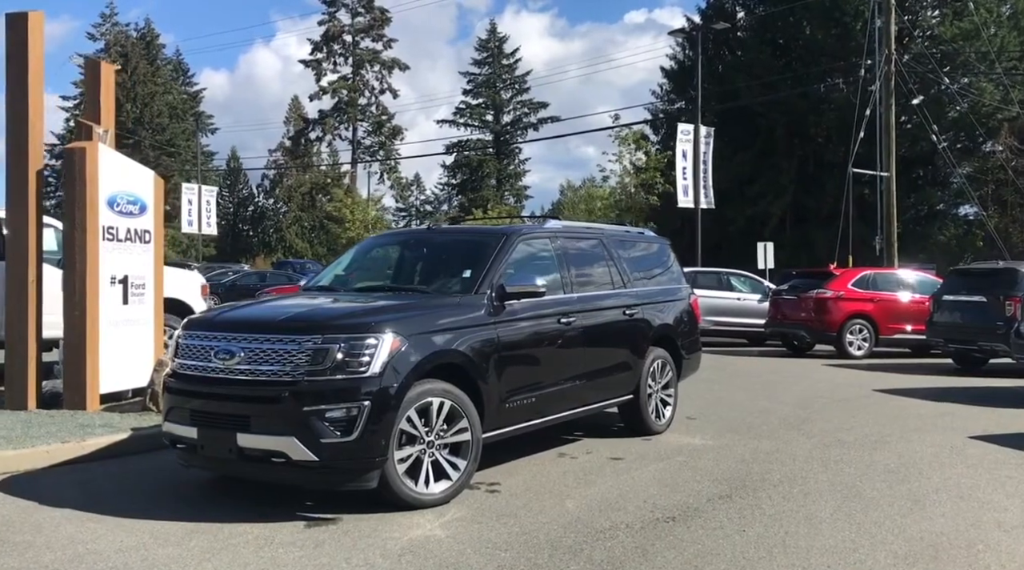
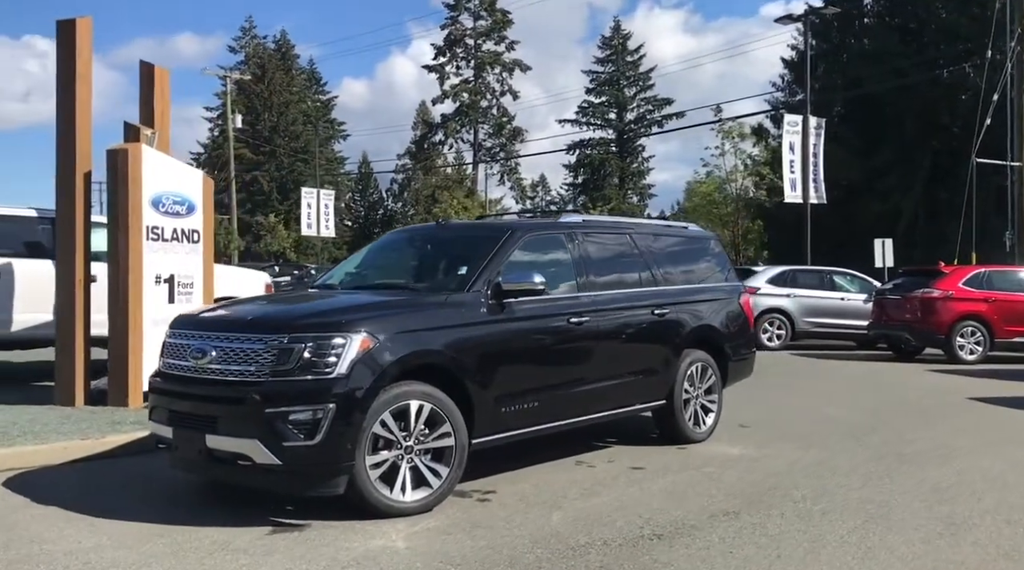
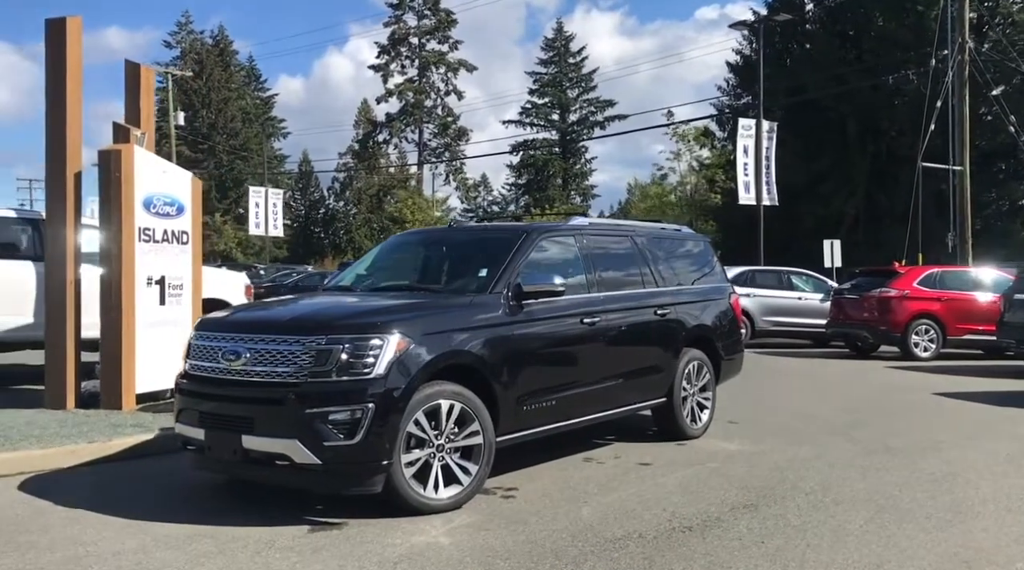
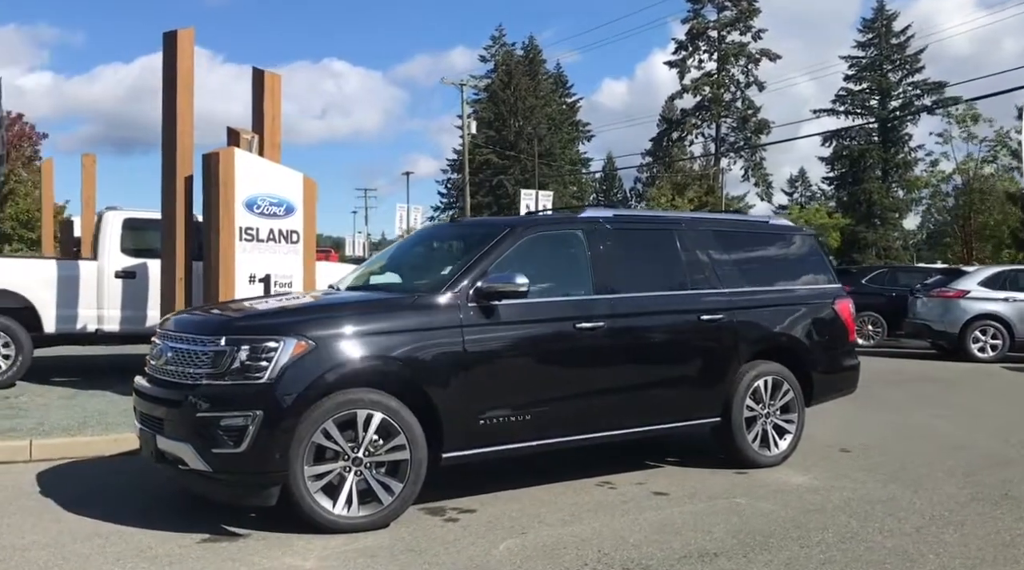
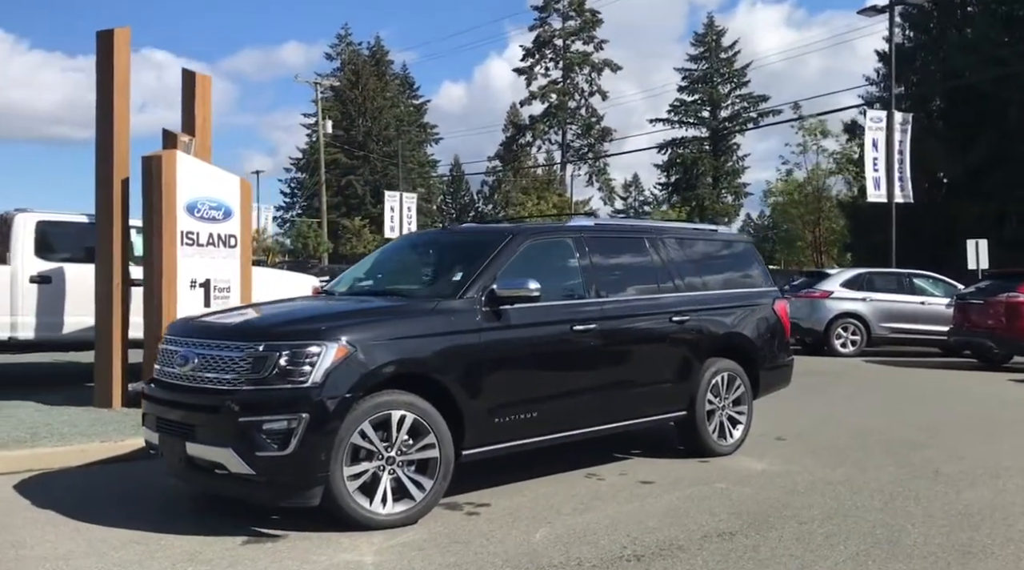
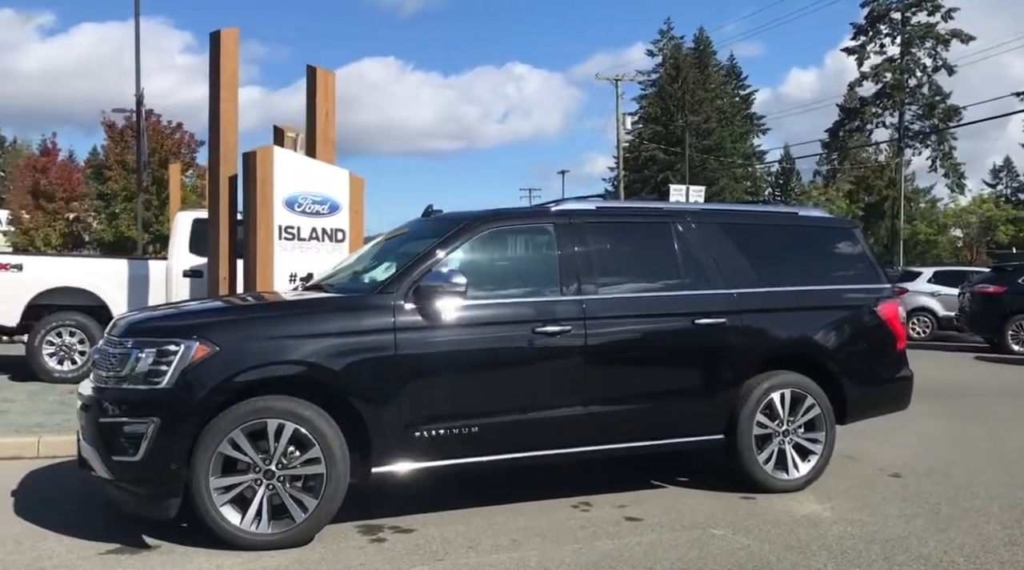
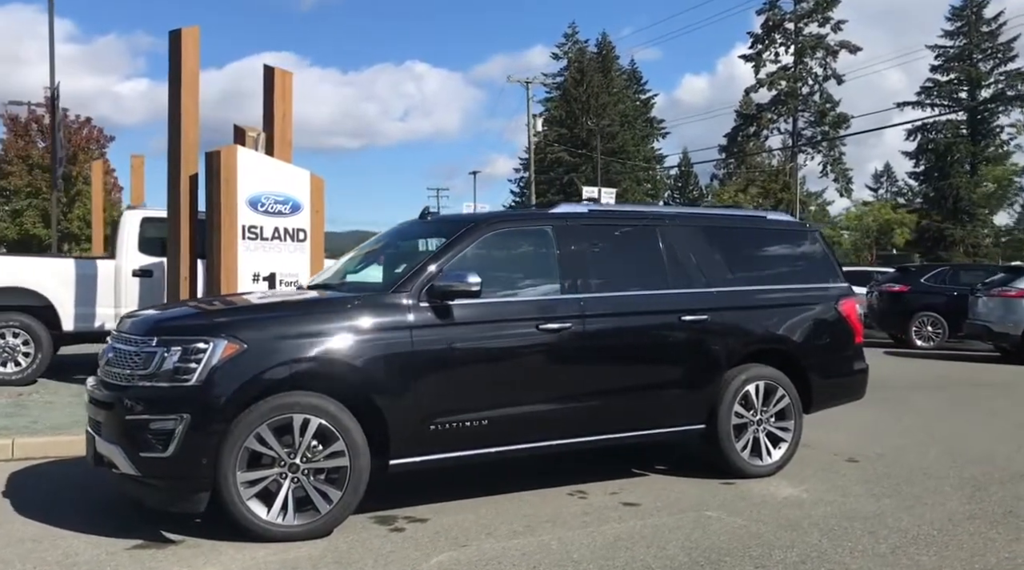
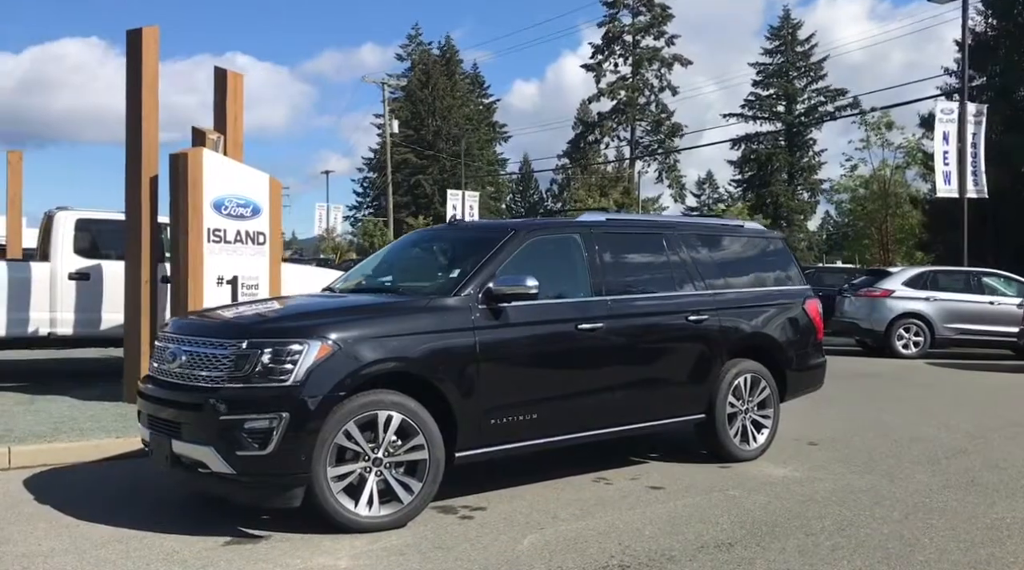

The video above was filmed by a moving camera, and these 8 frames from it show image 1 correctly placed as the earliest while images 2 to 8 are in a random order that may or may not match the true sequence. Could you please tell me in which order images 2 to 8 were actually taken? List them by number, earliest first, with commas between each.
3, 2, 5, 8, 4, 7, 6
